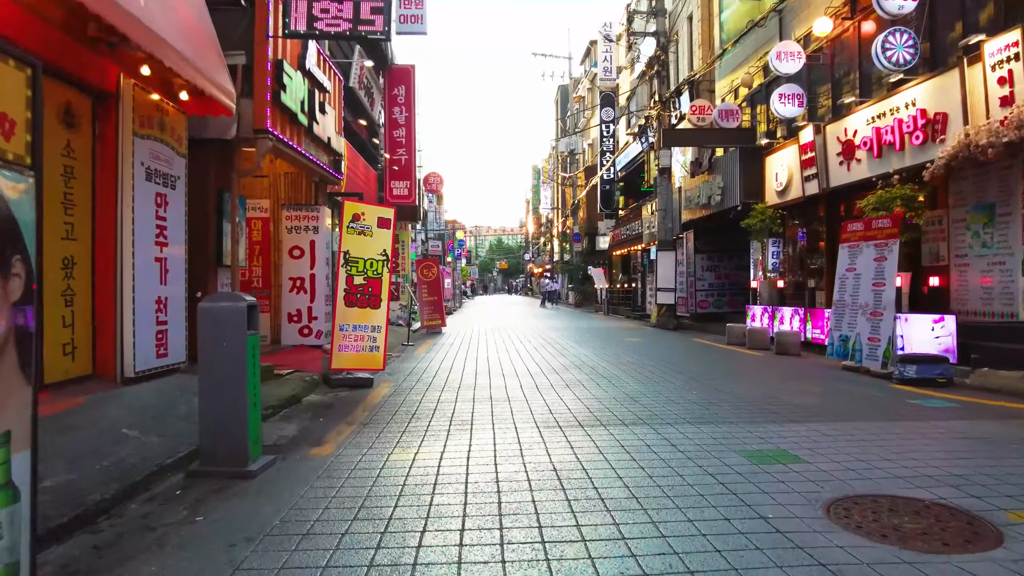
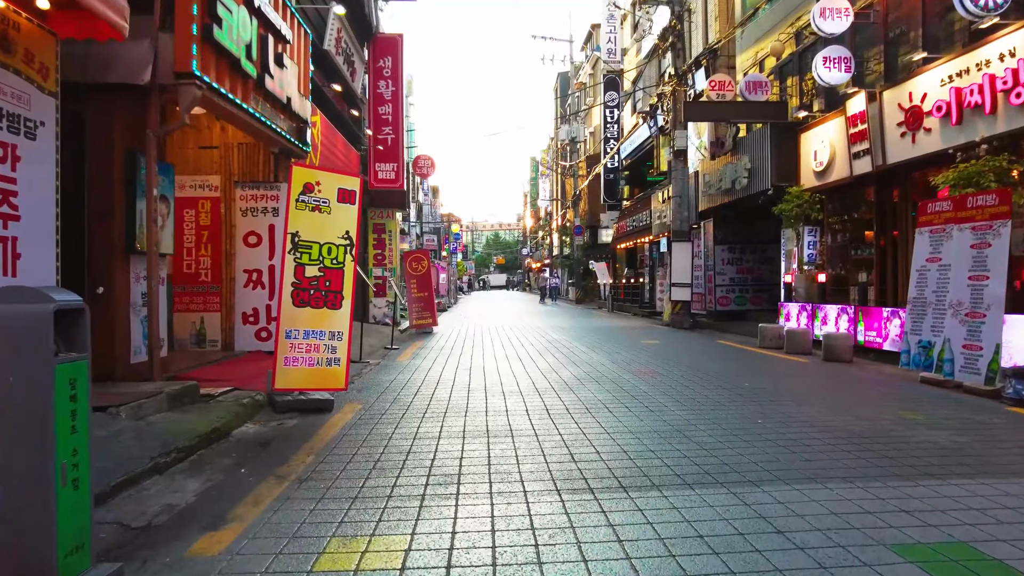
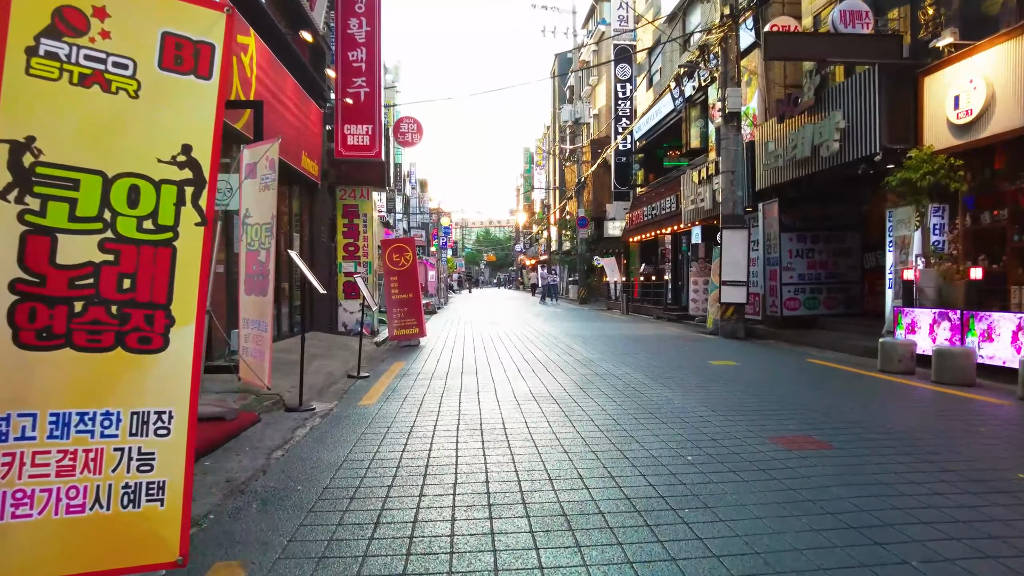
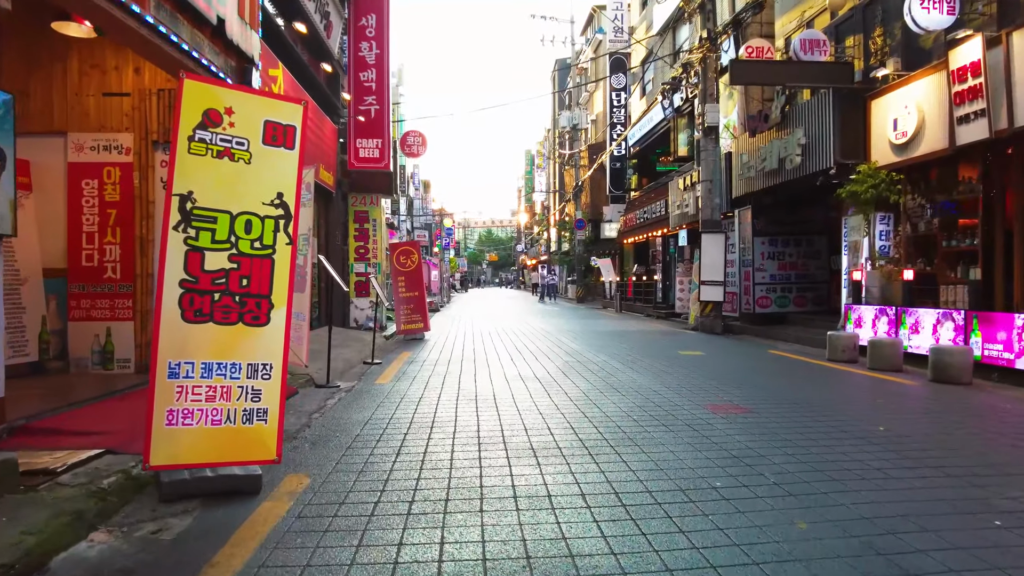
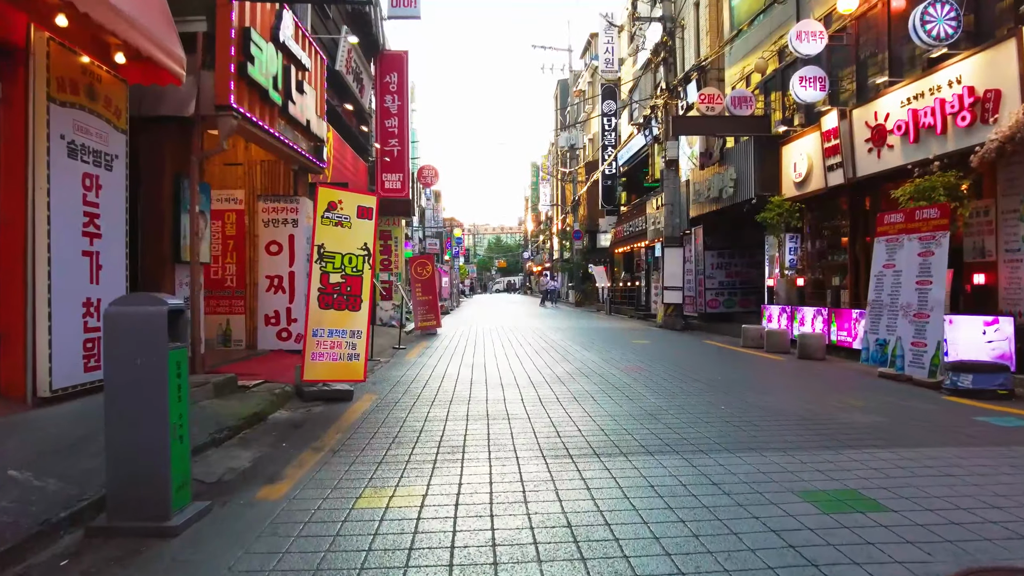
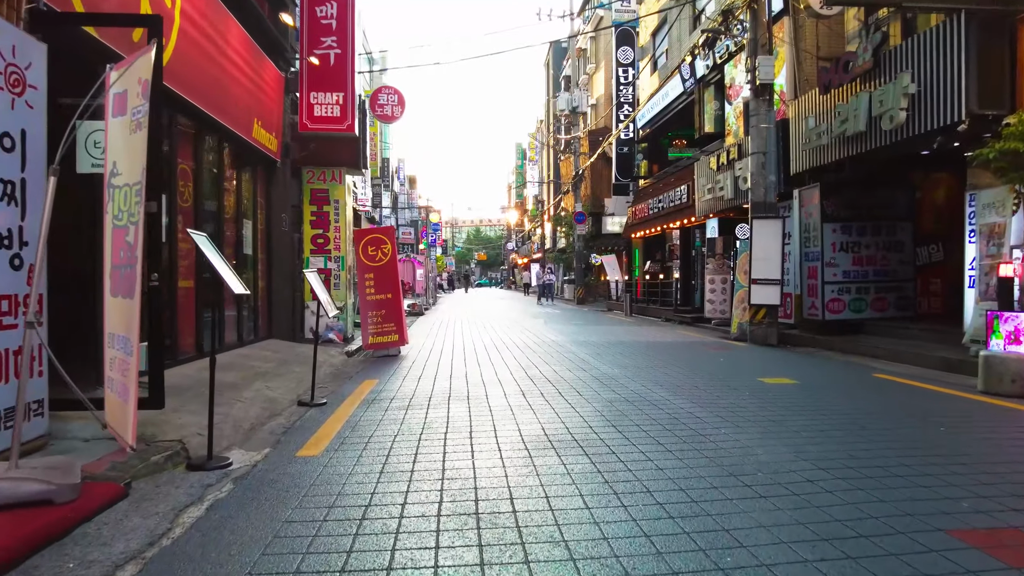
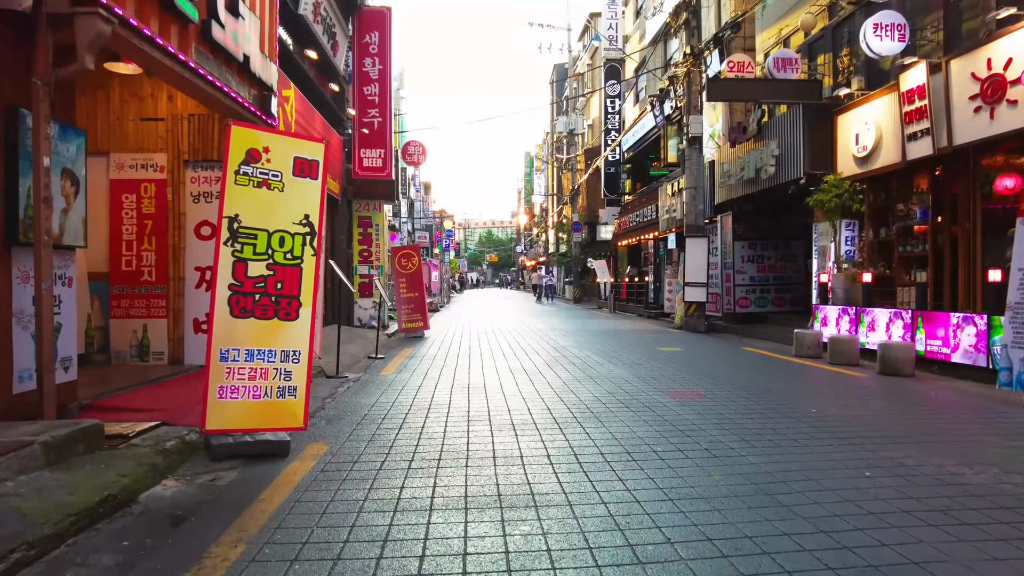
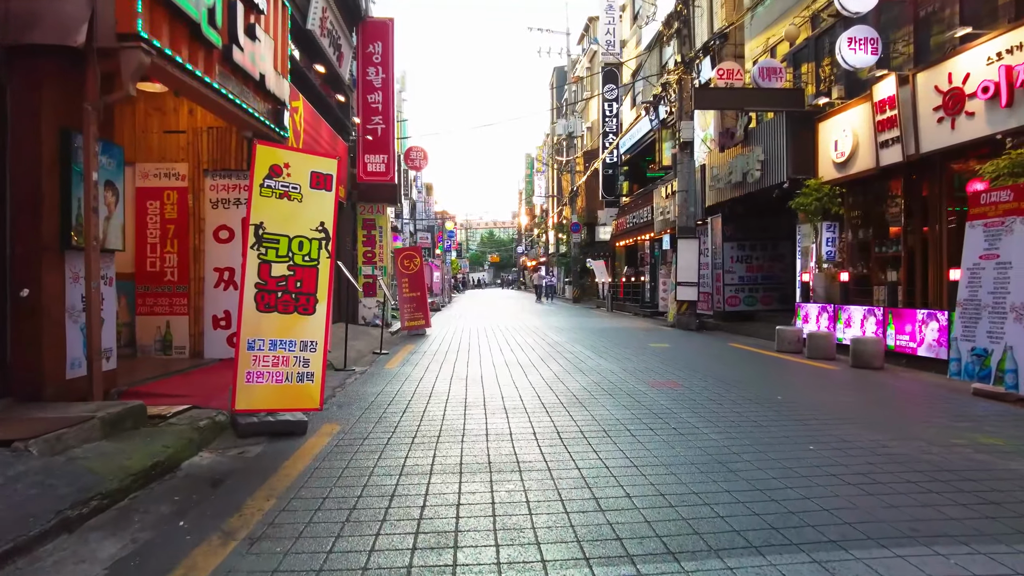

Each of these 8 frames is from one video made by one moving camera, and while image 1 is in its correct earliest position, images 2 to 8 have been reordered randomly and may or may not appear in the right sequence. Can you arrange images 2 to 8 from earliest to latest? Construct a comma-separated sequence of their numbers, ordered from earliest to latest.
5, 2, 8, 7, 4, 3, 6
